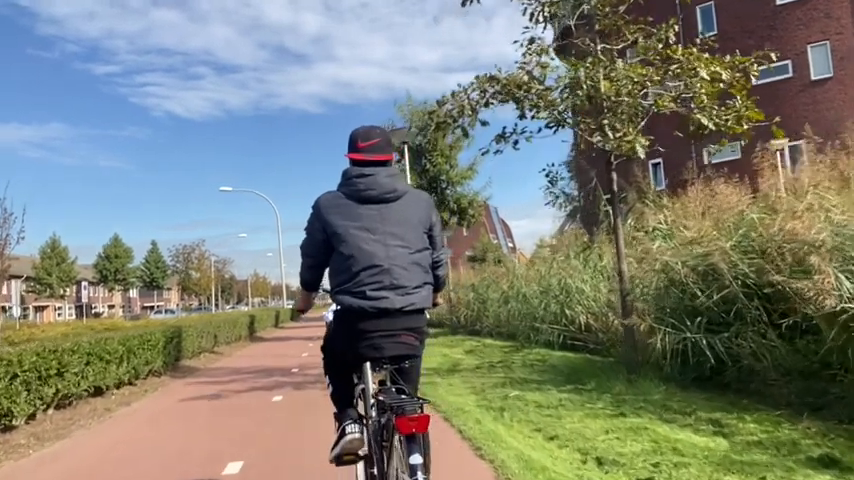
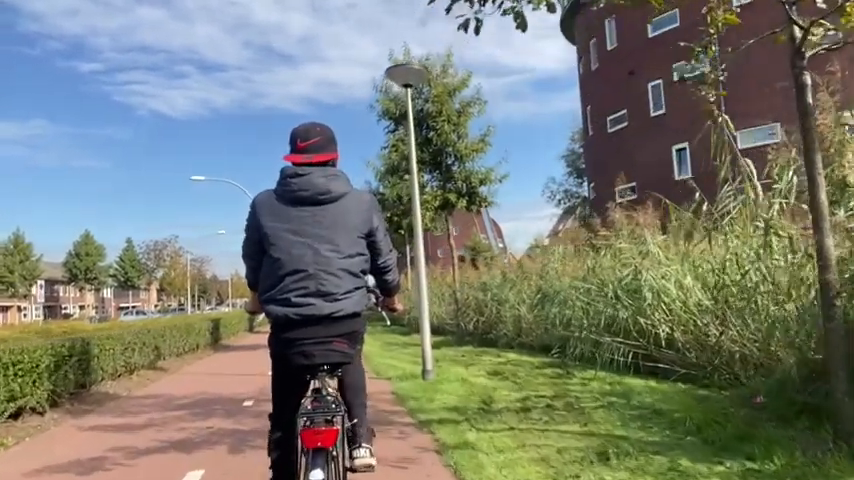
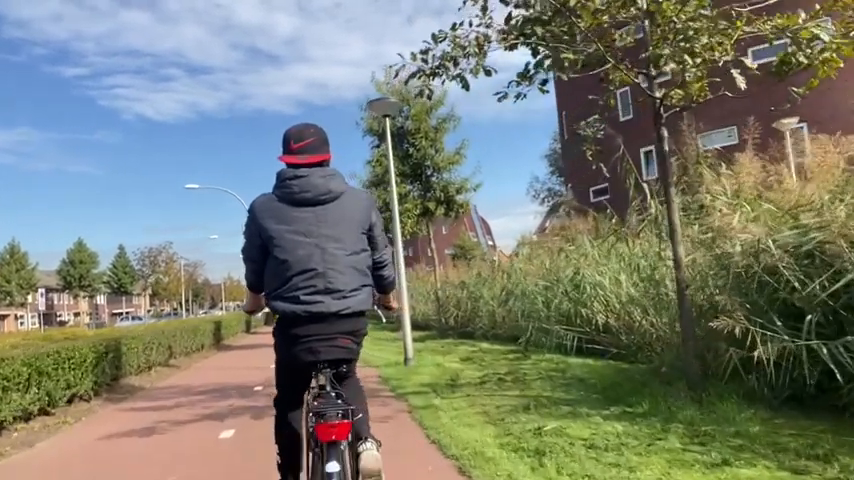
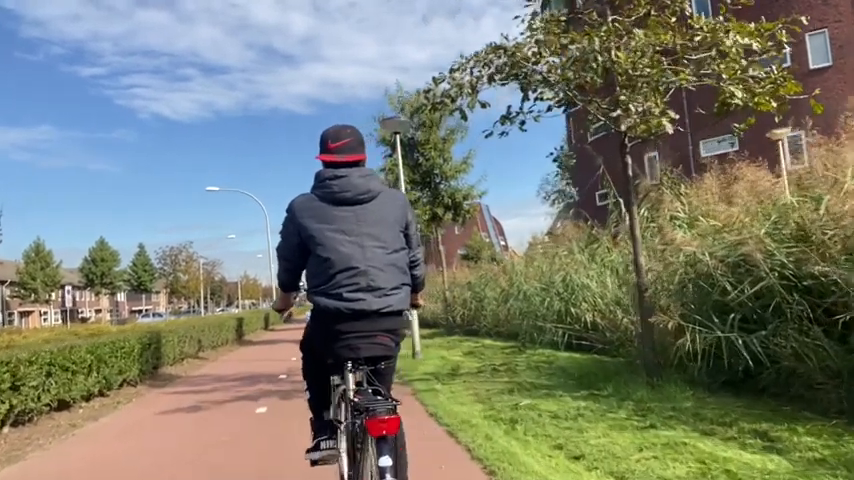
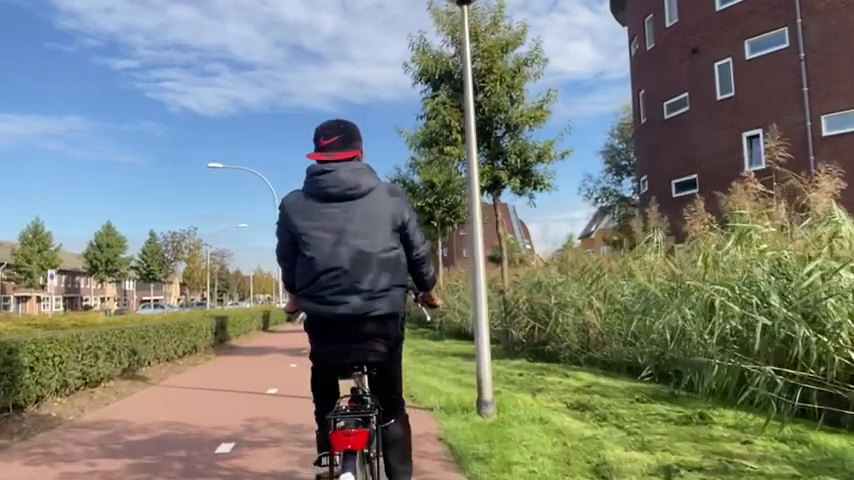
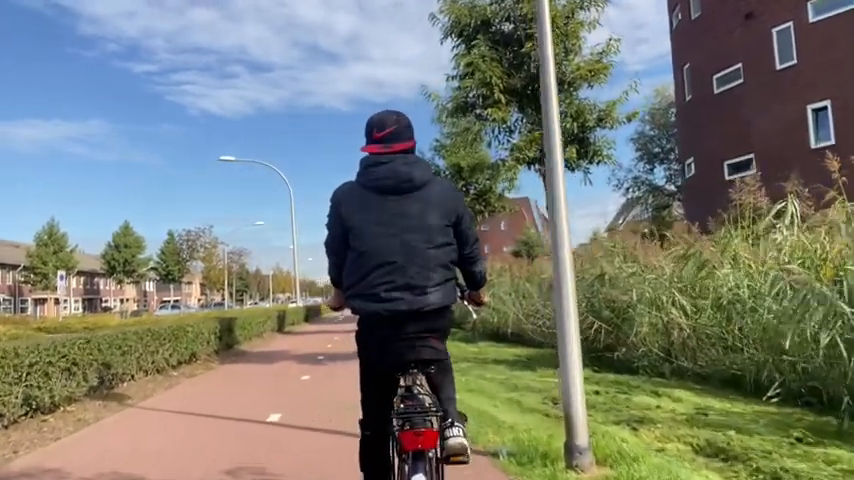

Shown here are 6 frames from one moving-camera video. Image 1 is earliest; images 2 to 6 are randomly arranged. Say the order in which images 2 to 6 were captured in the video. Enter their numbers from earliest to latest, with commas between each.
4, 3, 2, 5, 6
